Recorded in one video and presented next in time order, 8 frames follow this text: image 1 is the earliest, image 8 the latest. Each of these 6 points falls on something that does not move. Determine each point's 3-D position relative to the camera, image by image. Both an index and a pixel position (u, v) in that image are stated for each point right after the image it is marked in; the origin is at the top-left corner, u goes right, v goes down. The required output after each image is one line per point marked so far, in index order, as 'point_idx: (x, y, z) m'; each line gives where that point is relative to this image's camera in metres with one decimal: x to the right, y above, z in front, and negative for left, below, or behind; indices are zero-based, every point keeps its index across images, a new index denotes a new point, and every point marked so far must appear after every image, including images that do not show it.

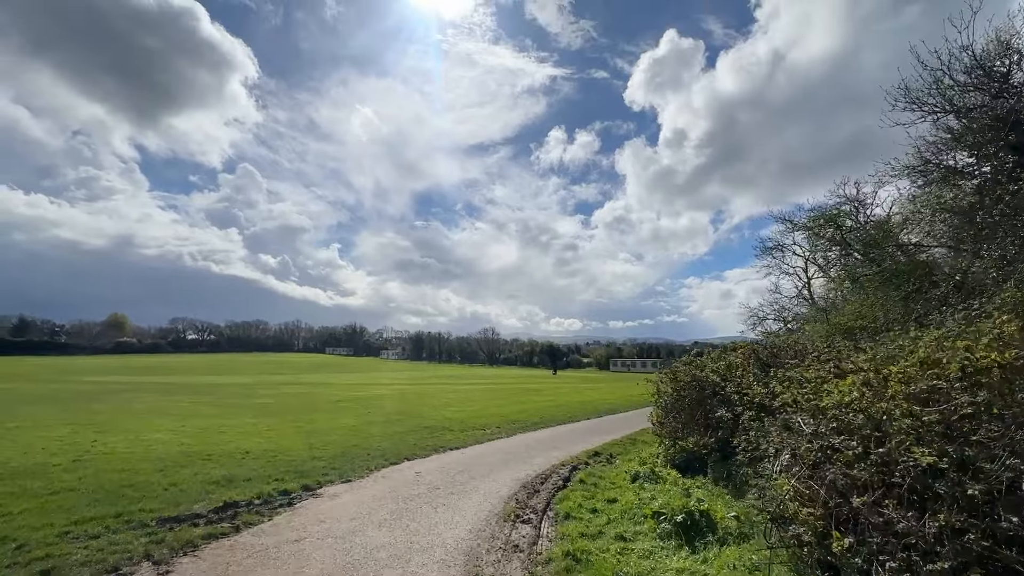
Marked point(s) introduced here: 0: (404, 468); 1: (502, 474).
0: (-3.1, -5.2, +13.6) m
1: (-0.3, -5.3, +13.4) m
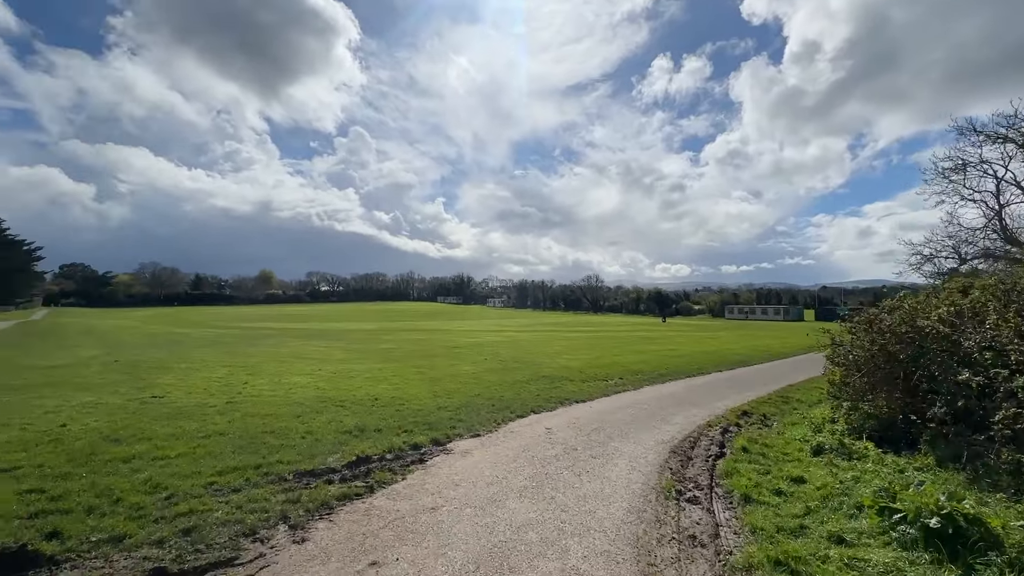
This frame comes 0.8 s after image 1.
0: (+0.5, -3.6, +12.6) m
1: (+3.3, -3.7, +11.8) m
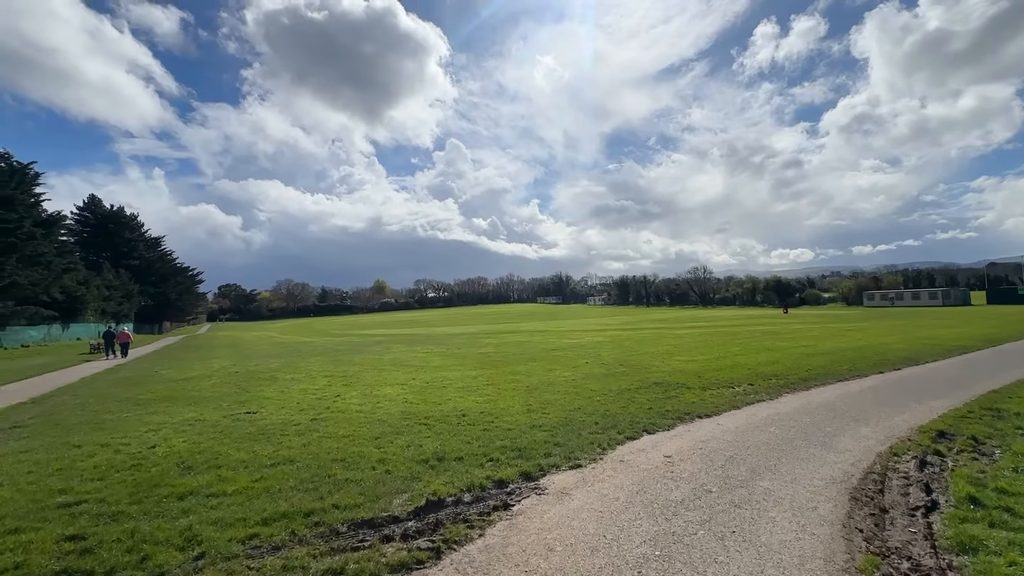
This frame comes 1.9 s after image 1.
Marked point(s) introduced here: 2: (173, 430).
0: (+2.9, -3.5, +10.1) m
1: (+5.4, -3.4, +8.8) m
2: (-8.6, -3.6, +11.8) m
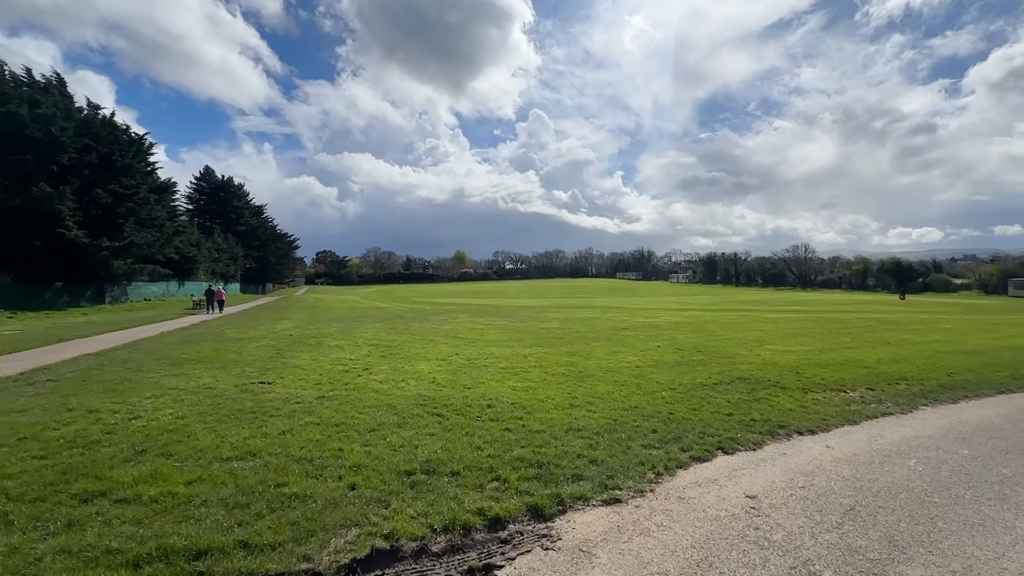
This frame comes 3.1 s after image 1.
0: (+3.2, -3.0, +7.3) m
1: (+5.5, -3.1, +5.6) m
2: (-7.8, -2.6, +10.9) m
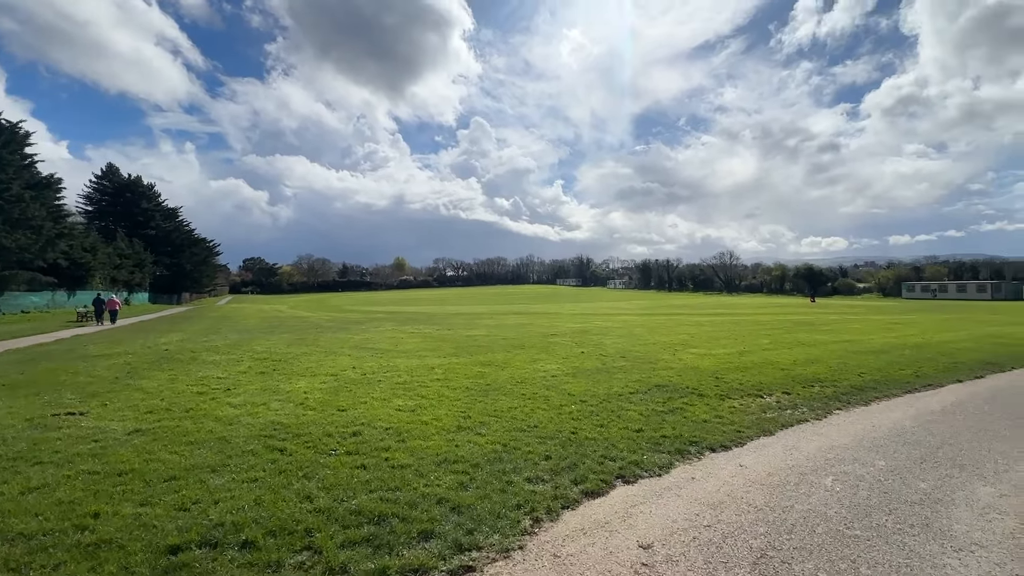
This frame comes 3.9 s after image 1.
0: (+1.2, -2.9, +5.8) m
1: (+3.7, -3.0, +4.4) m
2: (-10.2, -2.6, +8.1) m
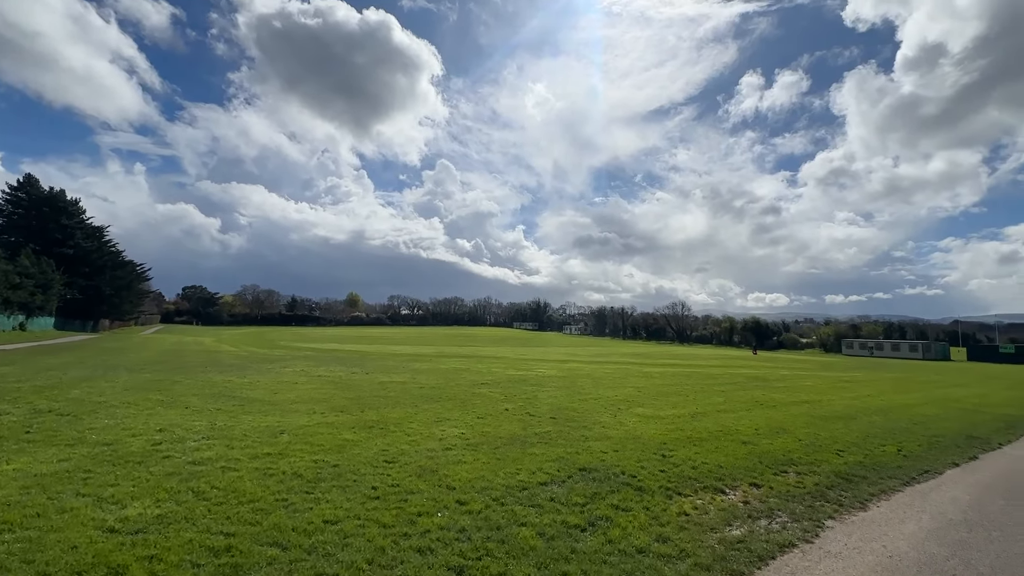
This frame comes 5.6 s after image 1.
0: (-0.9, -3.0, +1.6) m
1: (+1.7, -3.0, +0.4) m
2: (-12.4, -2.4, +2.9) m
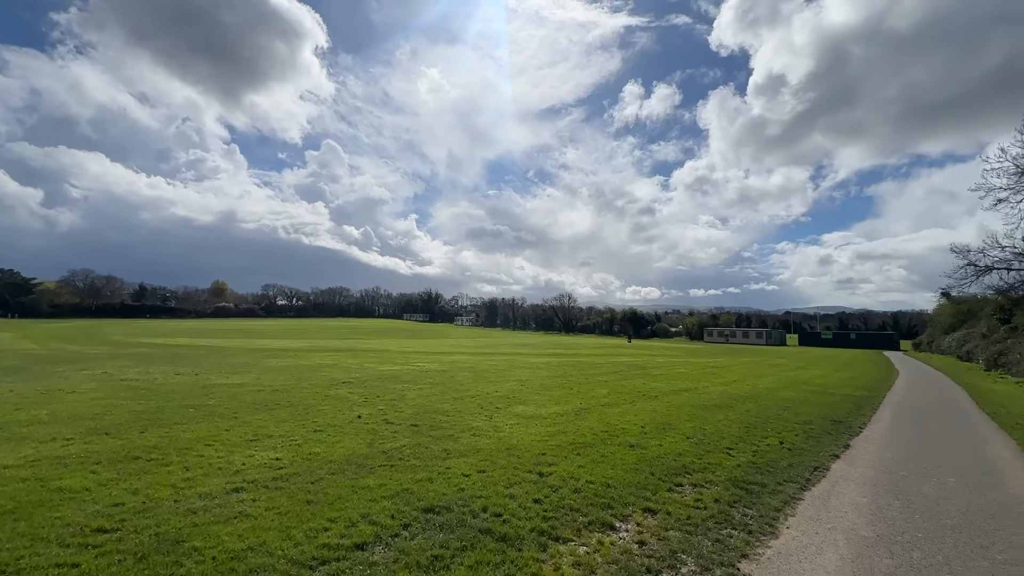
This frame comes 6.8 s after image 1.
0: (-1.7, -2.6, -1.7) m
1: (+1.1, -2.7, -2.3) m
2: (-13.2, -1.8, -3.1) m
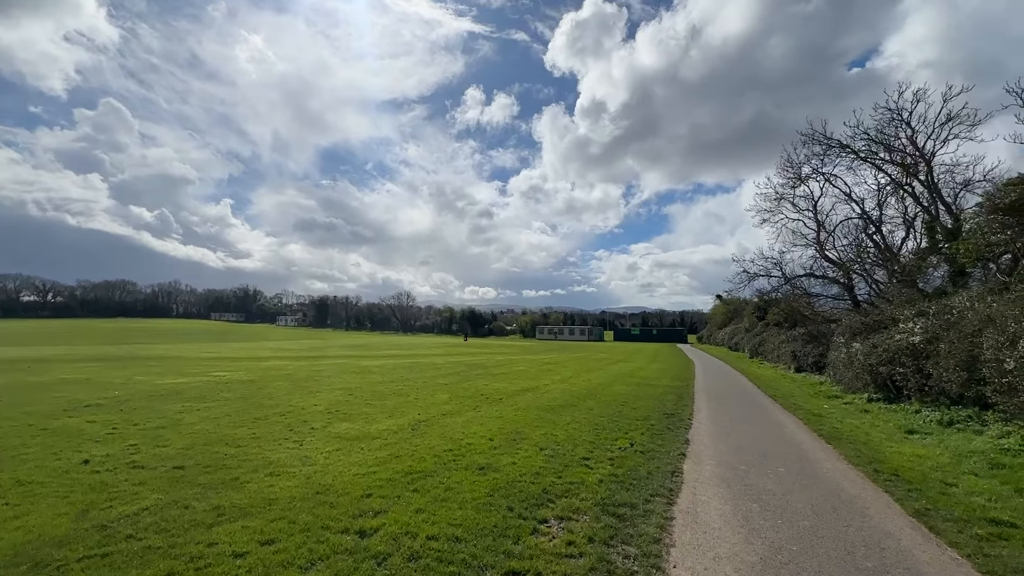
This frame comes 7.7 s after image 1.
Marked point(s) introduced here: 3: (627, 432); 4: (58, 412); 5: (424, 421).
0: (-0.6, -2.4, -4.6) m
1: (+2.3, -2.5, -4.2) m
2: (-10.9, -1.4, -9.7) m
3: (+3.5, -4.3, +14.2) m
4: (-15.3, -4.2, +15.8) m
5: (-2.8, -4.2, +15.0) m
